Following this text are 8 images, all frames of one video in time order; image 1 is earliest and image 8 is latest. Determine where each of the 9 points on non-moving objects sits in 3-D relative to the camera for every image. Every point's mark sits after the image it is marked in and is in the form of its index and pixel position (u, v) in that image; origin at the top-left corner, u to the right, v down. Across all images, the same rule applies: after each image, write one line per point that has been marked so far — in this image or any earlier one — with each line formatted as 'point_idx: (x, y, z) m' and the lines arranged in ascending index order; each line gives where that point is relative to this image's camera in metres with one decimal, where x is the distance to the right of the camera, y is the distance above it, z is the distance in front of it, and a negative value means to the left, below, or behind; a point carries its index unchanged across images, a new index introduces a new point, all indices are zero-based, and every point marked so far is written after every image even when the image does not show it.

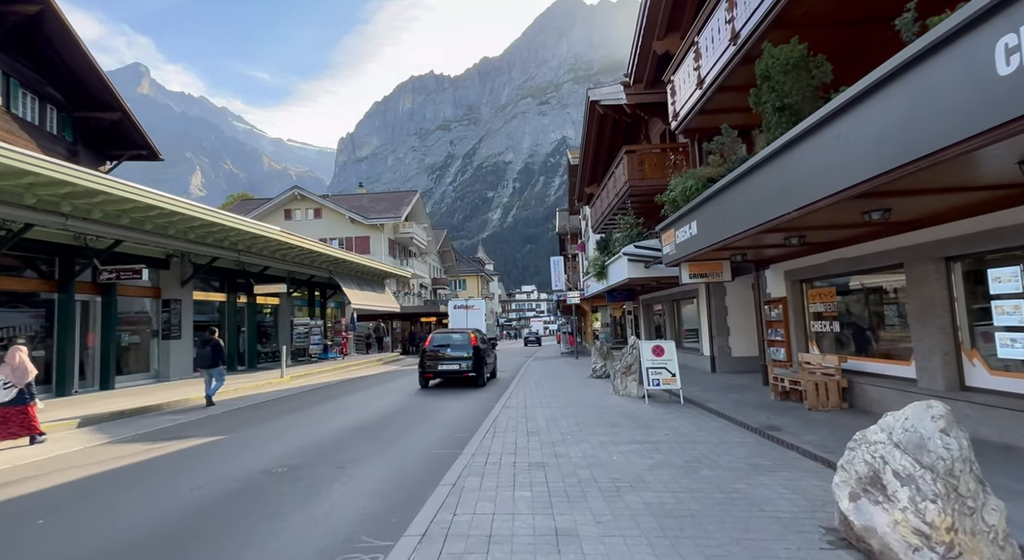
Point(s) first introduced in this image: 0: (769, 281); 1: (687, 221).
0: (+6.1, 0.0, +12.5) m
1: (+3.6, +1.2, +10.9) m
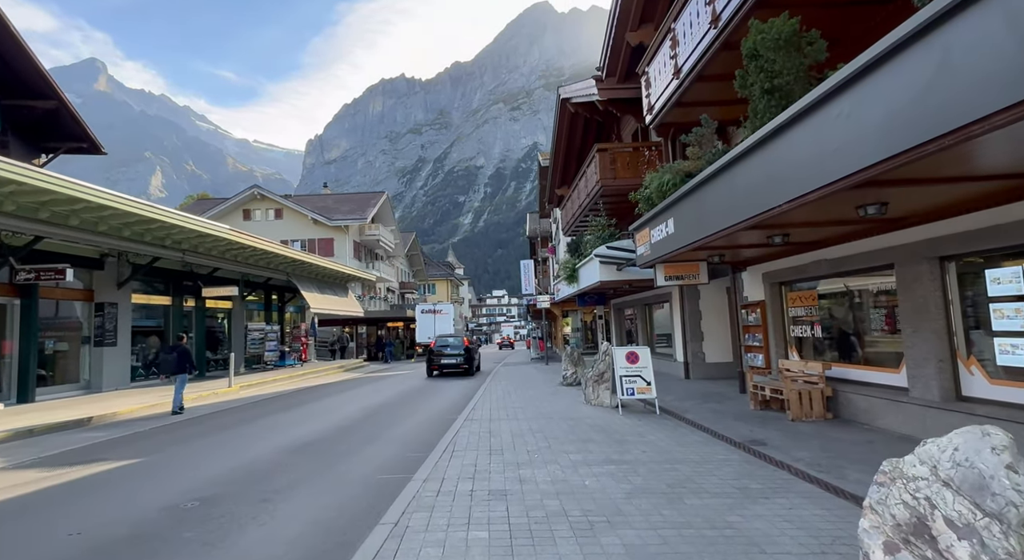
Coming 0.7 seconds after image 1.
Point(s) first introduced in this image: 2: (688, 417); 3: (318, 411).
0: (+5.3, -0.1, +11.9) m
1: (+2.9, +1.2, +10.2) m
2: (+3.2, -2.5, +9.7) m
3: (-5.3, -3.6, +14.4) m
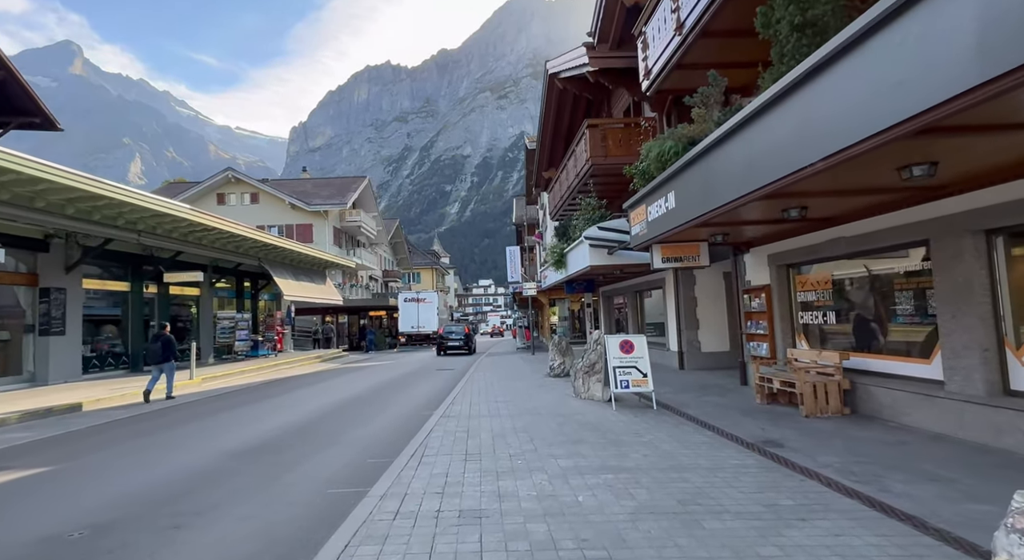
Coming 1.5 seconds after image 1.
0: (+4.9, +0.3, +11.0) m
1: (+2.6, +1.5, +9.2) m
2: (+2.9, -2.2, +8.8) m
3: (-5.7, -3.1, +13.2) m
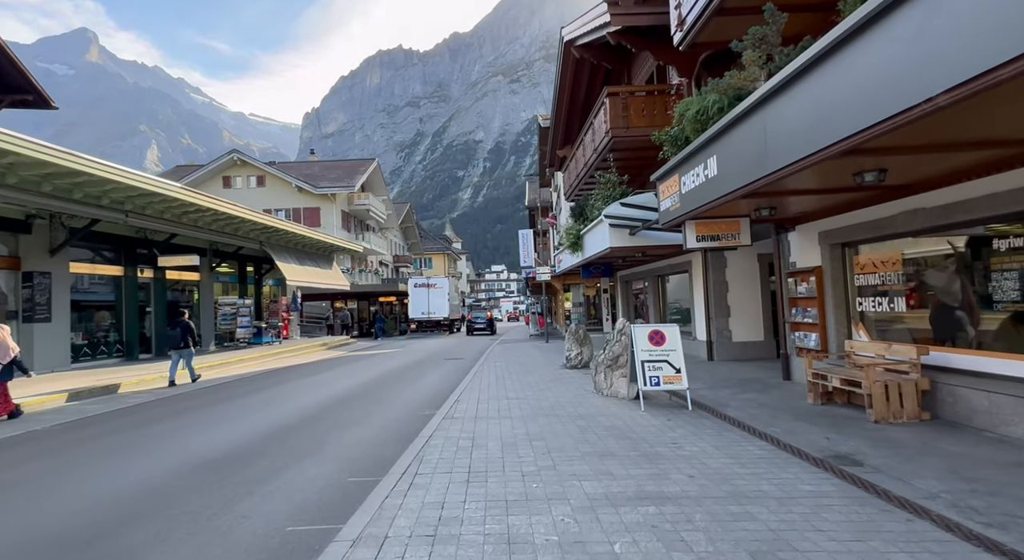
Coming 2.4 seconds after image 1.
0: (+5.2, +0.6, +9.7) m
1: (+2.8, +1.8, +7.9) m
2: (+3.1, -1.9, +7.5) m
3: (-5.4, -2.7, +12.2) m
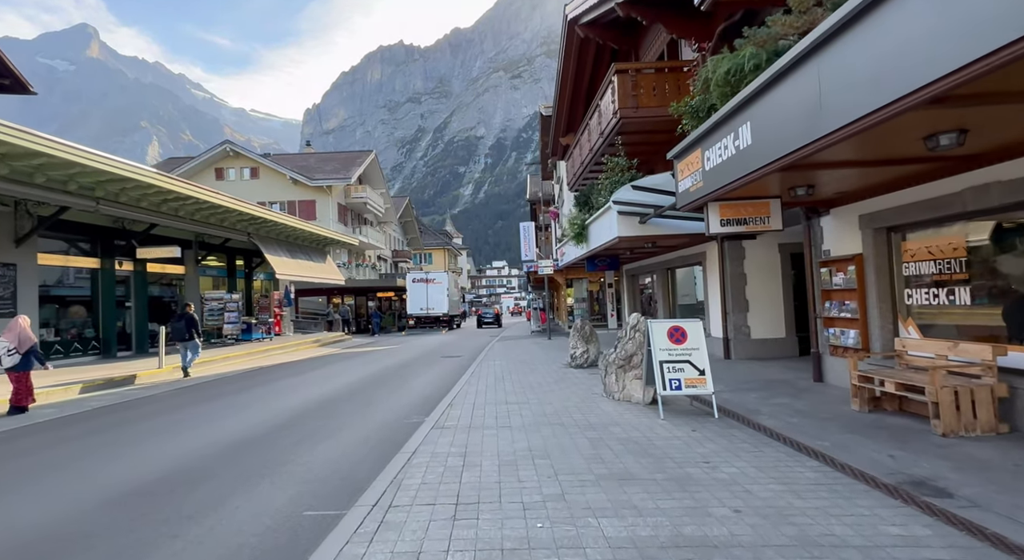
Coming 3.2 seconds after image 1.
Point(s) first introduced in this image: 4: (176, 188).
0: (+5.2, +0.8, +8.6) m
1: (+2.8, +2.0, +6.8) m
2: (+3.1, -1.7, +6.5) m
3: (-5.4, -2.6, +11.2) m
4: (-9.7, +2.7, +15.3) m
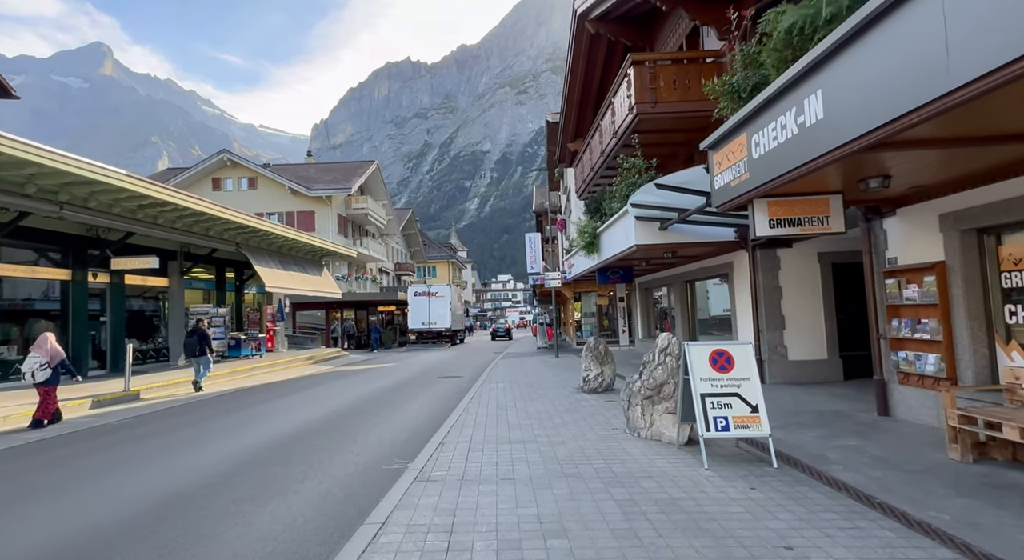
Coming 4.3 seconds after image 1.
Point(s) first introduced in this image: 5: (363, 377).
0: (+5.2, +0.6, +7.2) m
1: (+2.8, +1.8, +5.5) m
2: (+3.1, -1.9, +5.1) m
3: (-5.3, -2.8, +9.8) m
4: (-9.6, +2.3, +14.1) m
5: (-5.3, -3.4, +18.8) m
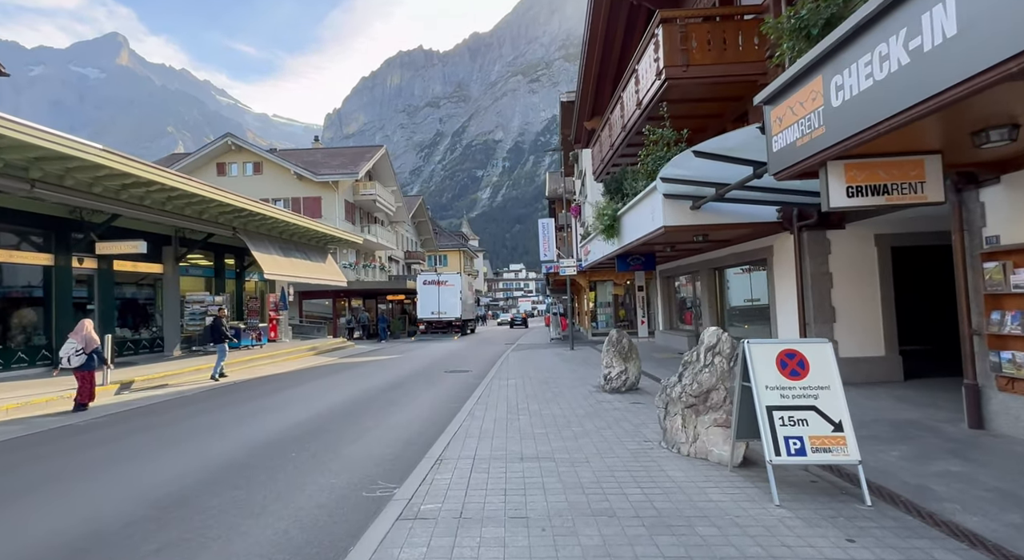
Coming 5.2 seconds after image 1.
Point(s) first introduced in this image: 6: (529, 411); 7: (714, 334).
0: (+5.4, +0.8, +5.8) m
1: (+3.0, +2.0, +4.2) m
2: (+3.2, -1.7, +3.8) m
3: (-5.1, -2.5, +8.8) m
4: (-9.3, +2.7, +13.1) m
5: (-4.9, -3.0, +17.7) m
6: (+0.3, -2.1, +8.3) m
7: (+2.1, -0.6, +5.5) m
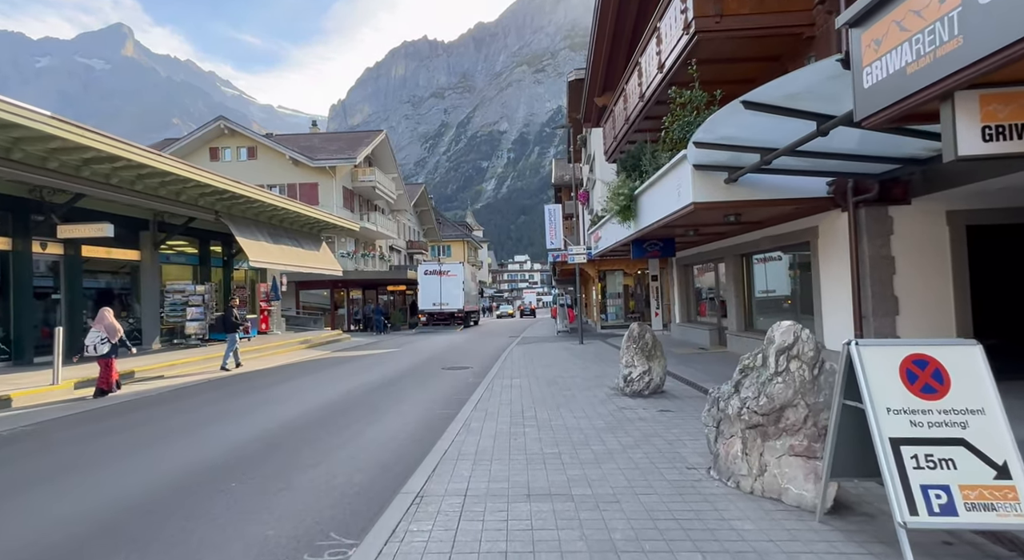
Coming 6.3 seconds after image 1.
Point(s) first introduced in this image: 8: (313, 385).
0: (+5.4, +0.9, +4.4) m
1: (+3.0, +2.1, +2.7) m
2: (+3.2, -1.6, +2.4) m
3: (-5.1, -2.3, +7.4) m
4: (-9.2, +3.0, +11.7) m
5: (-4.7, -2.6, +16.4) m
6: (+0.4, -1.8, +6.9) m
7: (+2.1, -0.4, +4.1) m
8: (-4.8, -2.6, +12.7) m
